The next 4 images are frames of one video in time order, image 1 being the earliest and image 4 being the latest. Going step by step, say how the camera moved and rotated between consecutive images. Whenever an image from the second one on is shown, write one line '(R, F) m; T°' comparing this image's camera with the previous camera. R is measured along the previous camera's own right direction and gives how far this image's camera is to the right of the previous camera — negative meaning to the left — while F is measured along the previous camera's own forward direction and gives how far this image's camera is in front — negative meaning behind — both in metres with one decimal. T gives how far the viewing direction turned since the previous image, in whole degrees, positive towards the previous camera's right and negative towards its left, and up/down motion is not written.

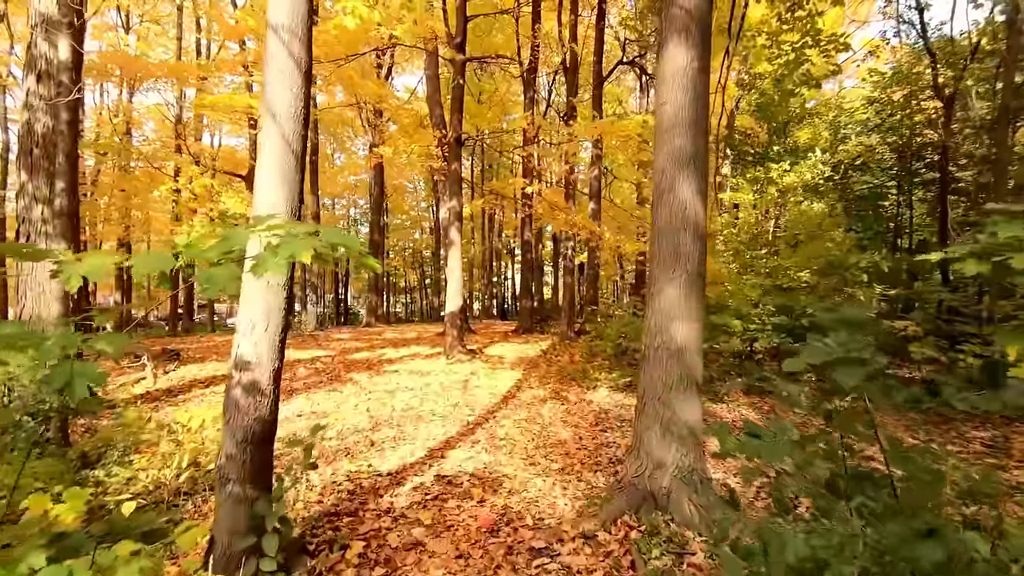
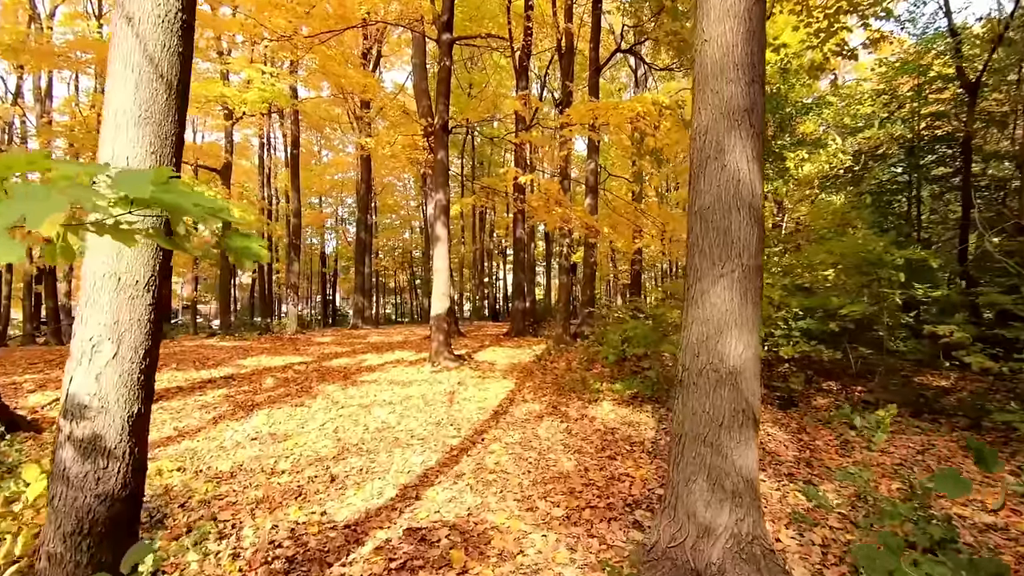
(0.0, +1.0) m; +1°
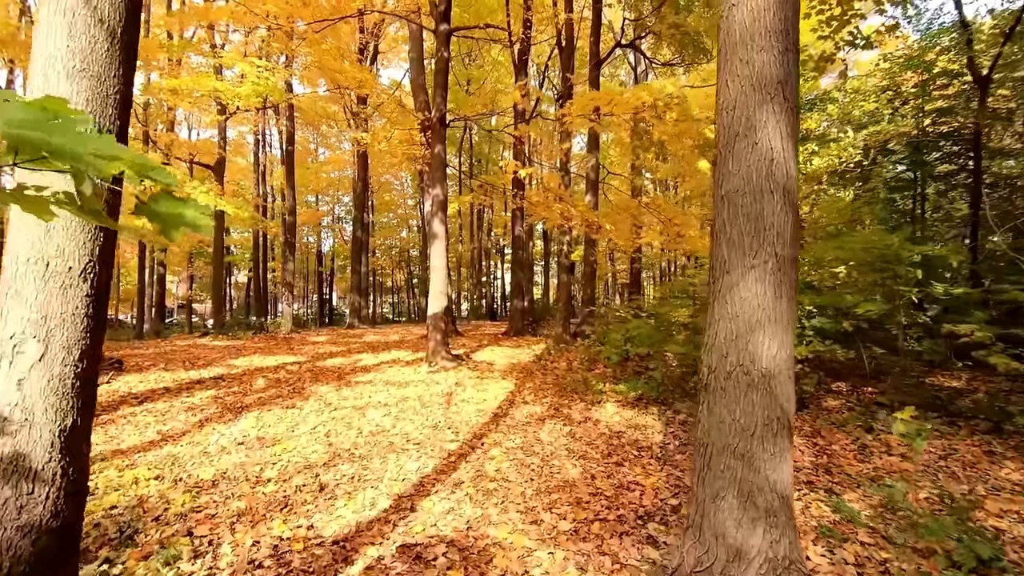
(0.0, +0.3) m; 0°
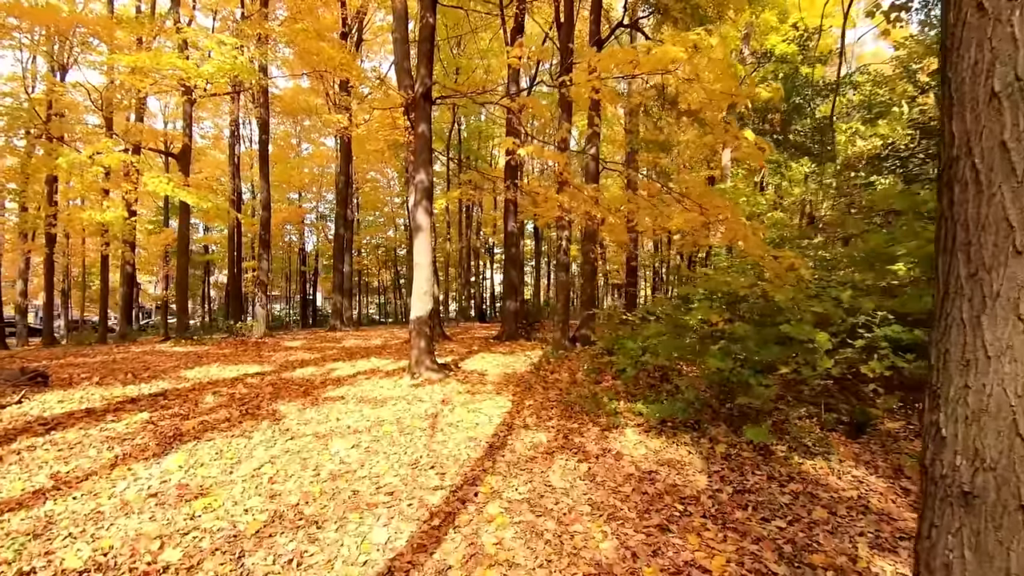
(-0.1, +1.3) m; +1°
